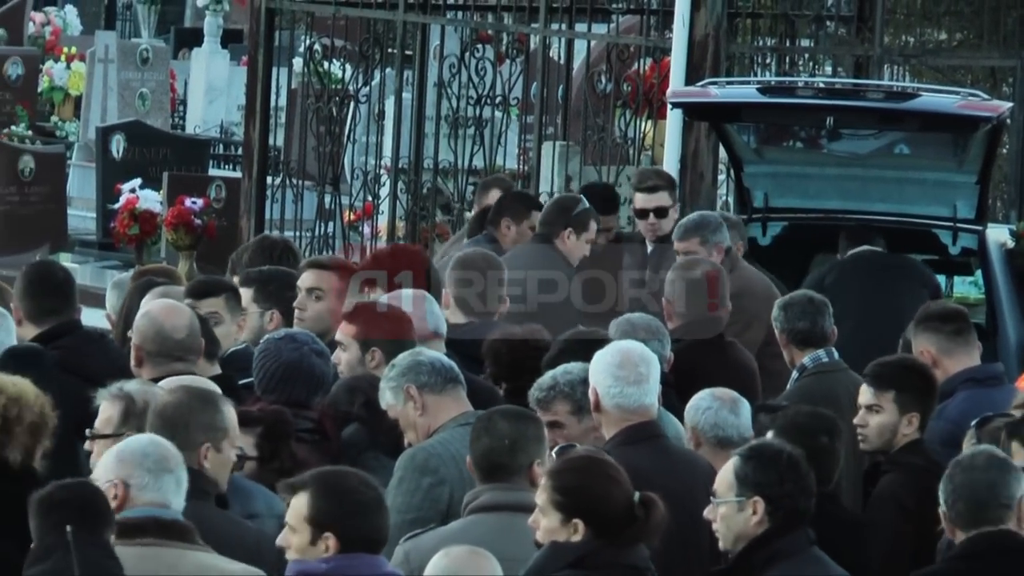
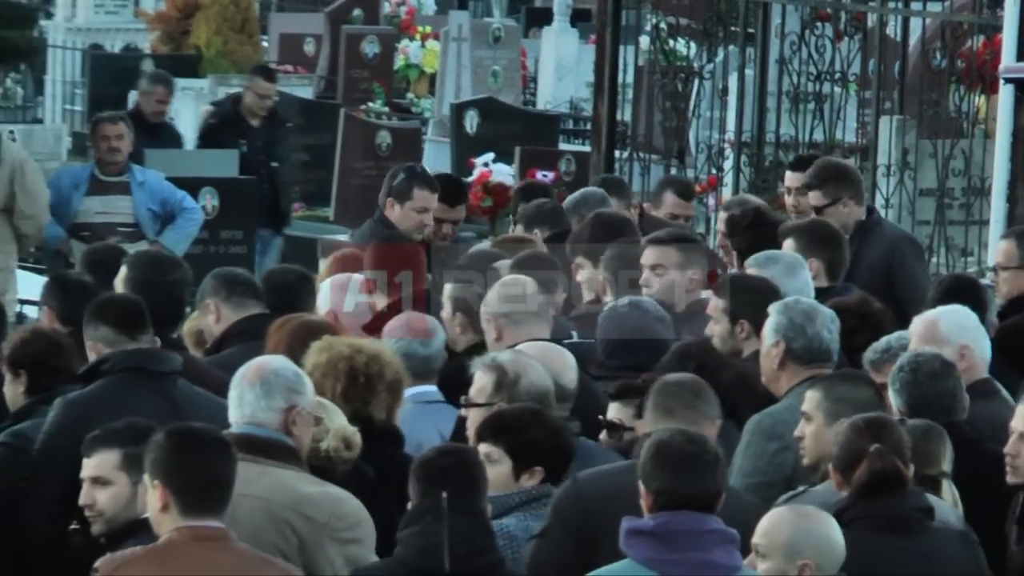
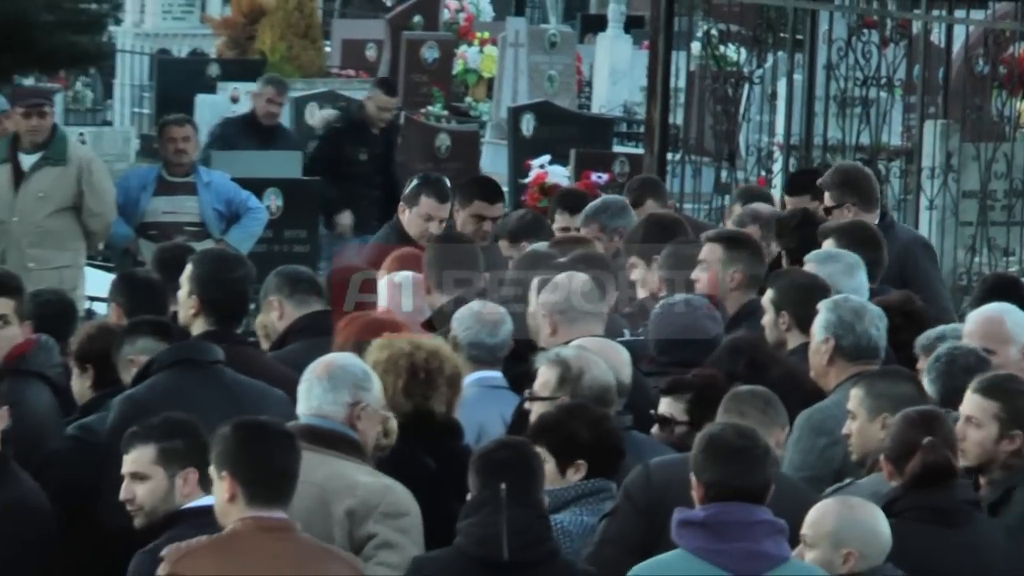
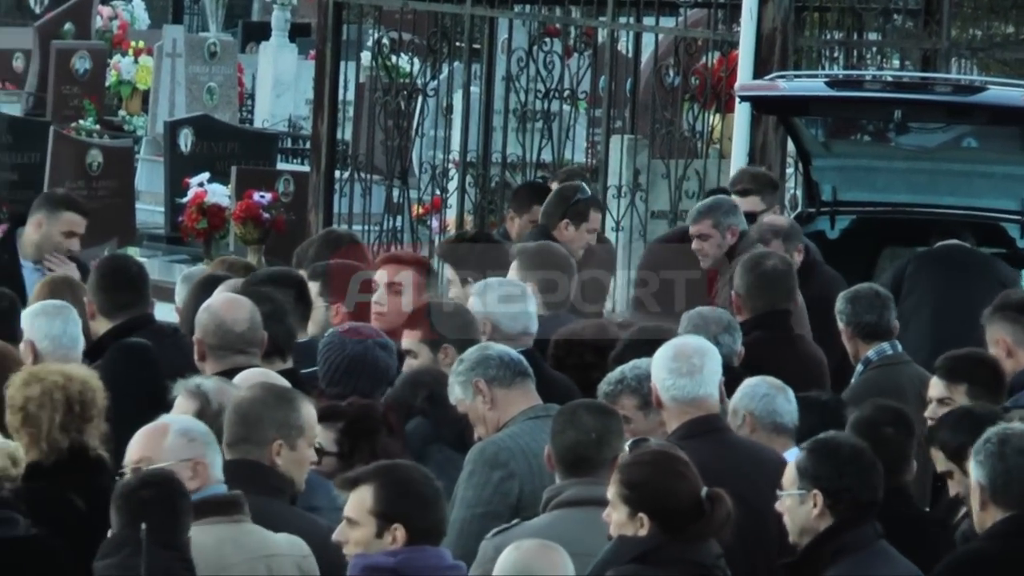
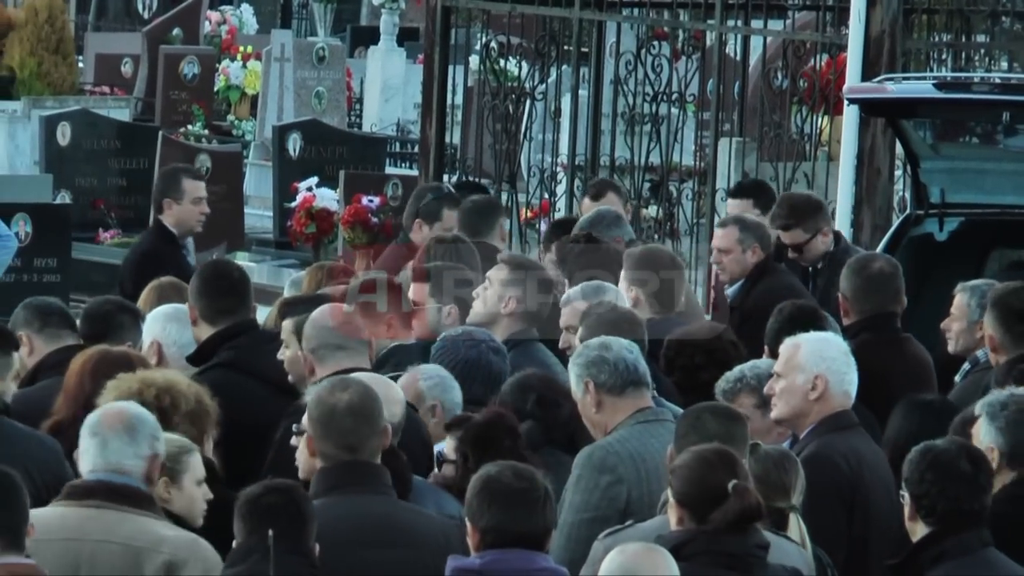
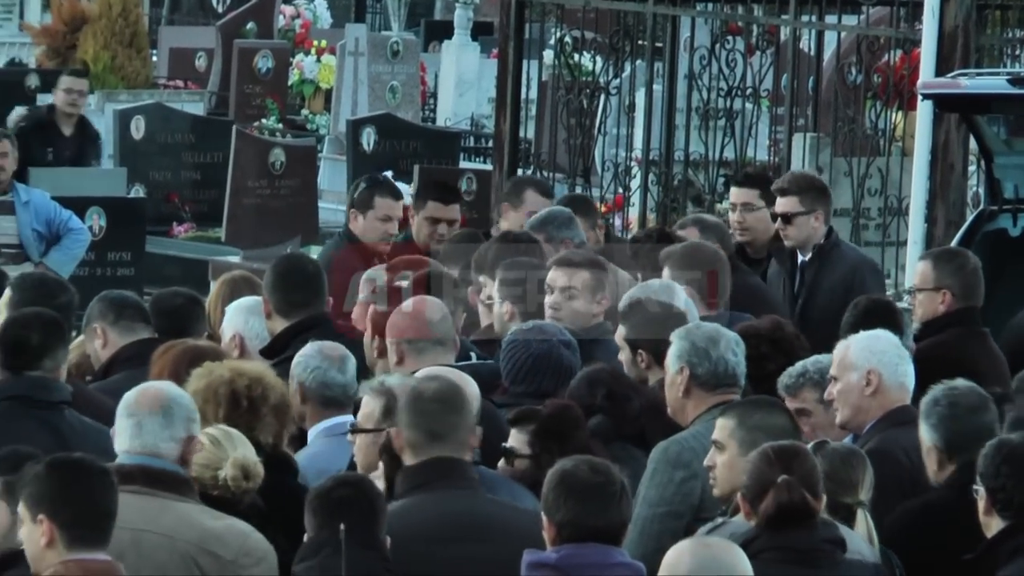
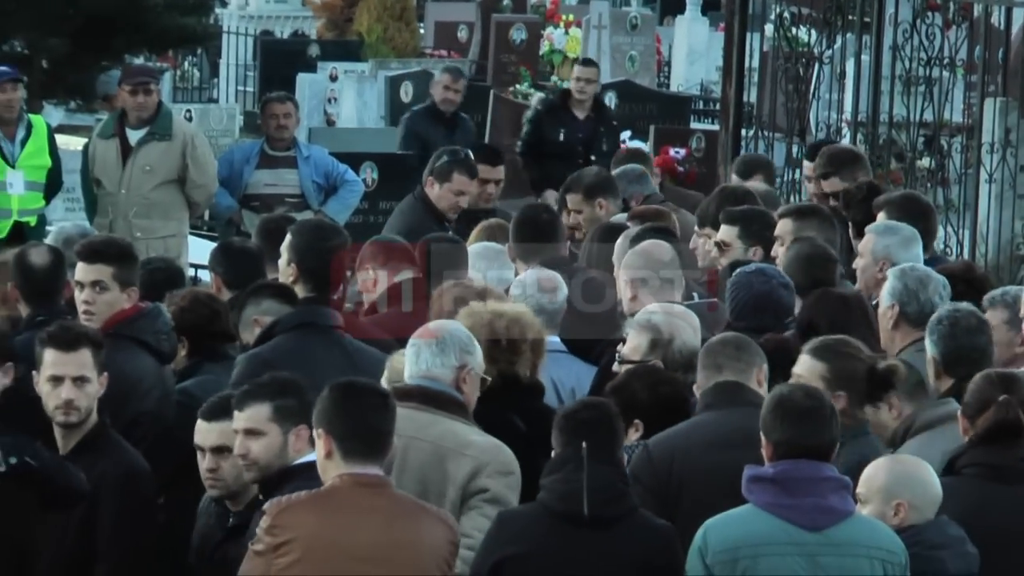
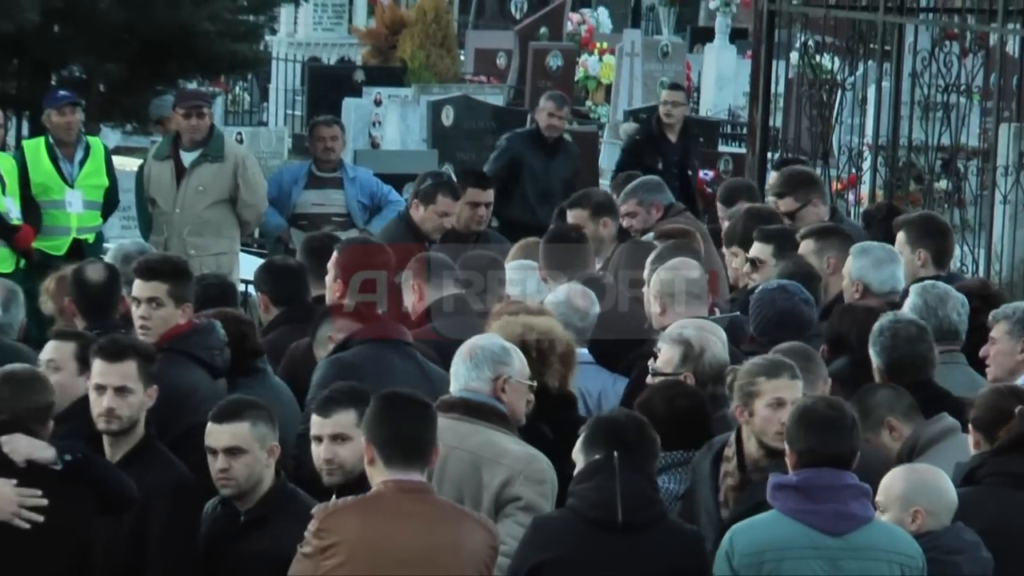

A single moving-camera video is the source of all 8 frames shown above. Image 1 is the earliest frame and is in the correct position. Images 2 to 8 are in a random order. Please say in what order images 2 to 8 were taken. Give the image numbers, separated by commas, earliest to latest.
4, 5, 6, 2, 3, 7, 8
